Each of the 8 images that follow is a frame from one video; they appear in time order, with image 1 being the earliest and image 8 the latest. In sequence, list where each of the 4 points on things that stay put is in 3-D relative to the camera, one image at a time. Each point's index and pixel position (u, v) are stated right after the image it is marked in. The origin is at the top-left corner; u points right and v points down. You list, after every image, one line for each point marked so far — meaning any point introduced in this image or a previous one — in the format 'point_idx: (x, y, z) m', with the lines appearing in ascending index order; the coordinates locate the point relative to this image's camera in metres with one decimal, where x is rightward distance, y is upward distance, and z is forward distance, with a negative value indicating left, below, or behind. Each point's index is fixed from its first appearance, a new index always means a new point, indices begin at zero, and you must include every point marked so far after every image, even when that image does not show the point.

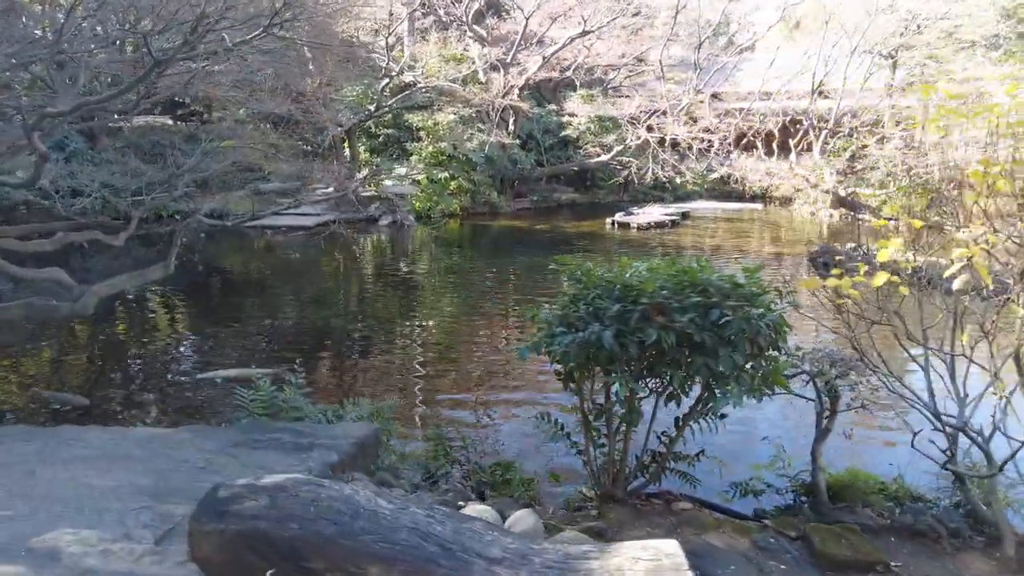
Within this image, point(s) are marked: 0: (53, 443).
0: (-1.5, -0.5, +2.1) m
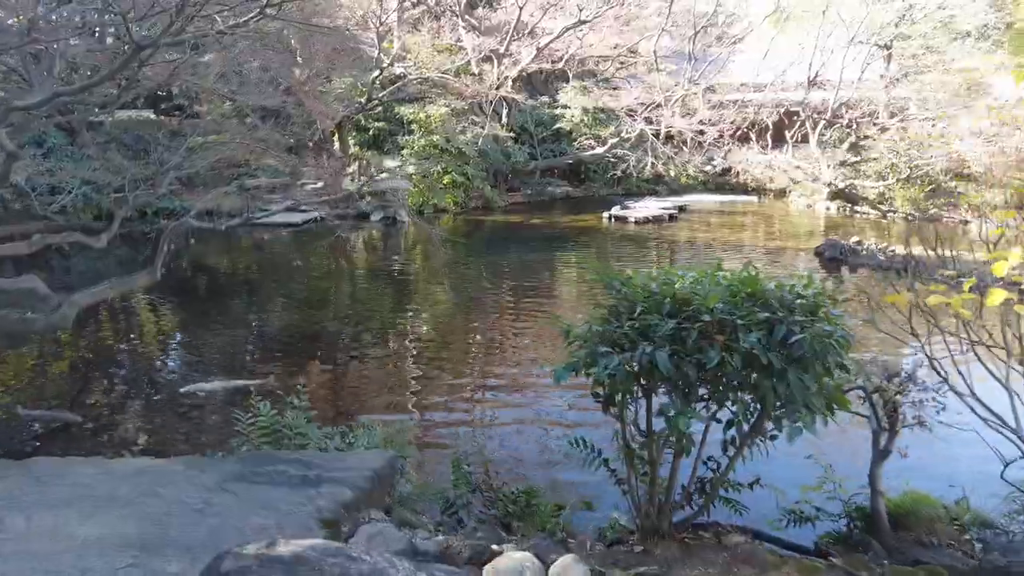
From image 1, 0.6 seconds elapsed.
0: (-1.4, -0.6, +1.9) m
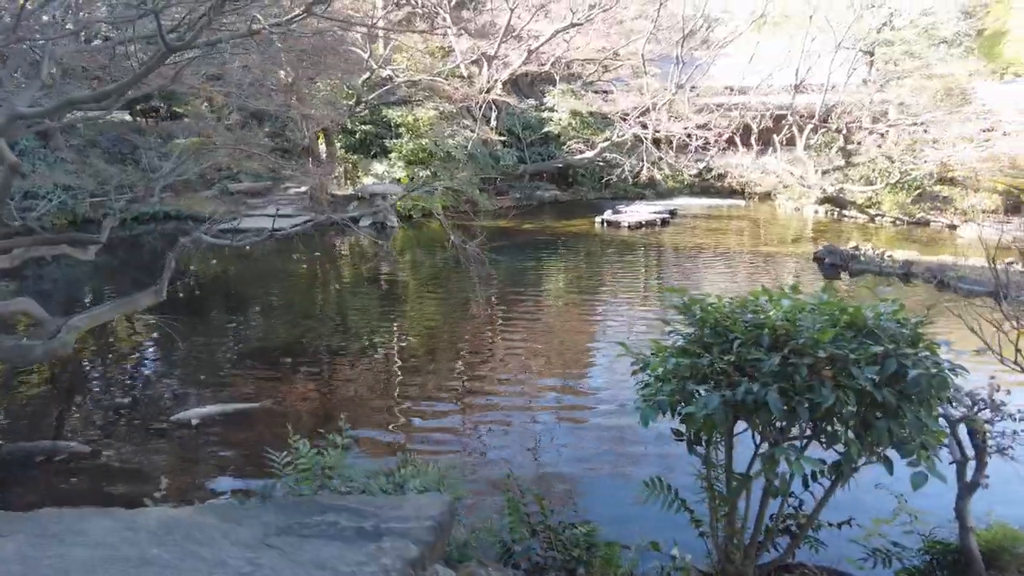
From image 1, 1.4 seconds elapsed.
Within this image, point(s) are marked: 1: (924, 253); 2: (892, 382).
0: (-1.2, -0.7, +1.7) m
1: (+6.7, +0.5, +10.3) m
2: (+0.9, -0.2, +1.5) m
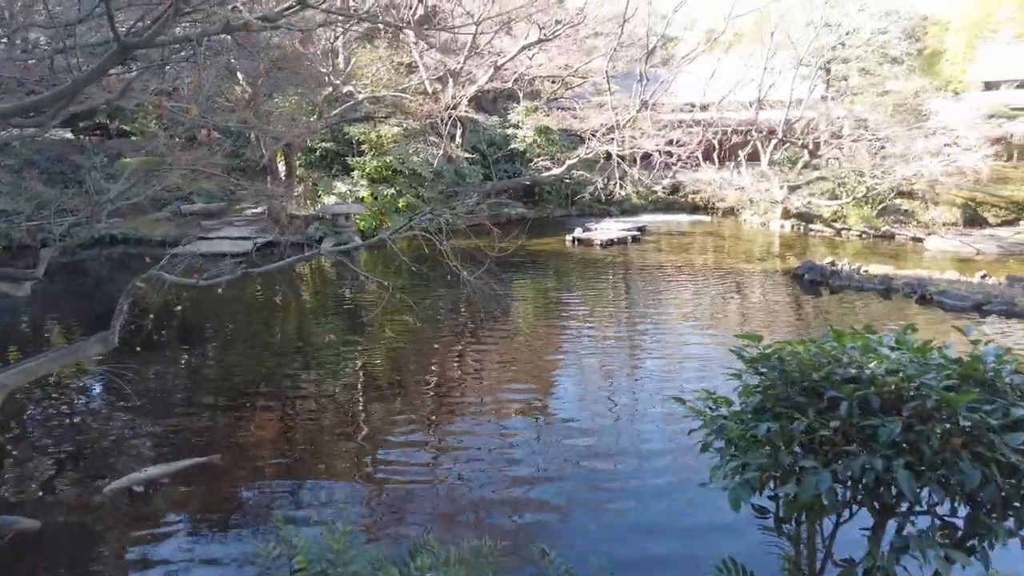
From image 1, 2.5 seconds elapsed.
0: (-1.1, -0.8, +1.3) m
1: (+6.3, +0.3, +10.4) m
2: (+1.0, -0.3, +1.2) m
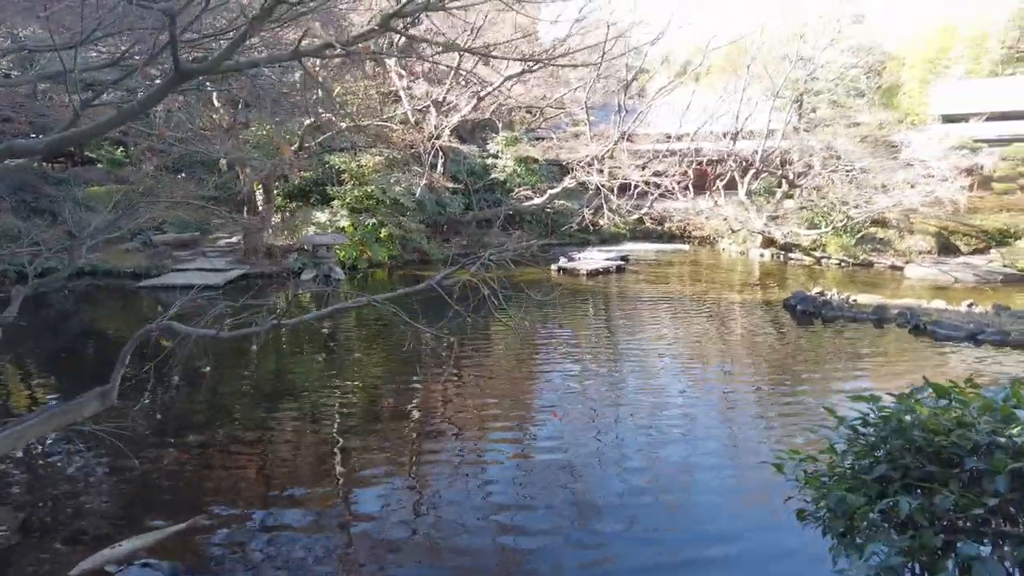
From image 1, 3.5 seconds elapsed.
0: (-0.9, -0.9, +1.0) m
1: (+6.0, -0.1, +10.5) m
2: (+1.2, -0.4, +1.1) m
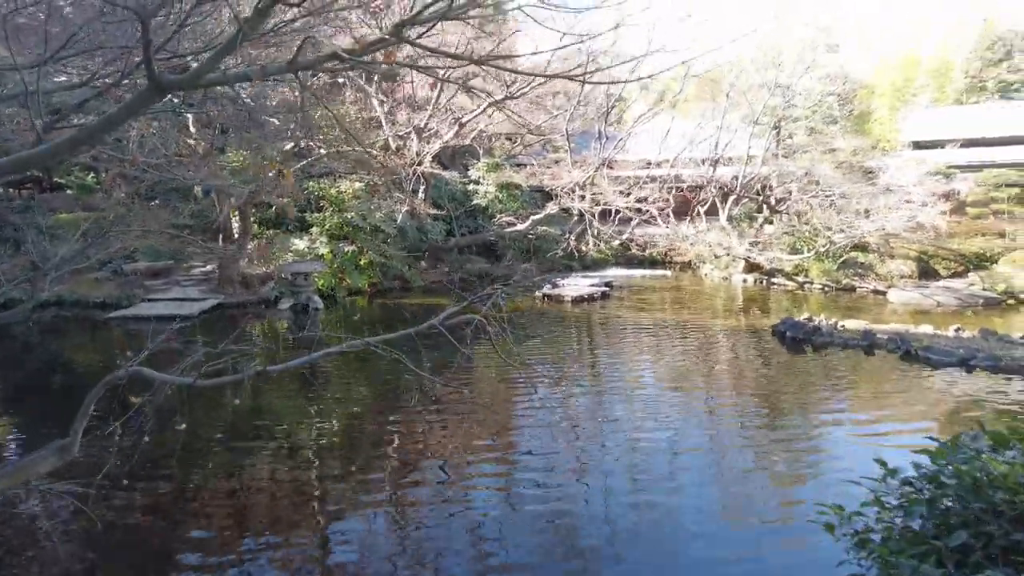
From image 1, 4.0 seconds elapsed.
0: (-0.8, -1.0, +0.8) m
1: (+5.8, -0.5, +10.5) m
2: (+1.3, -0.5, +1.0) m
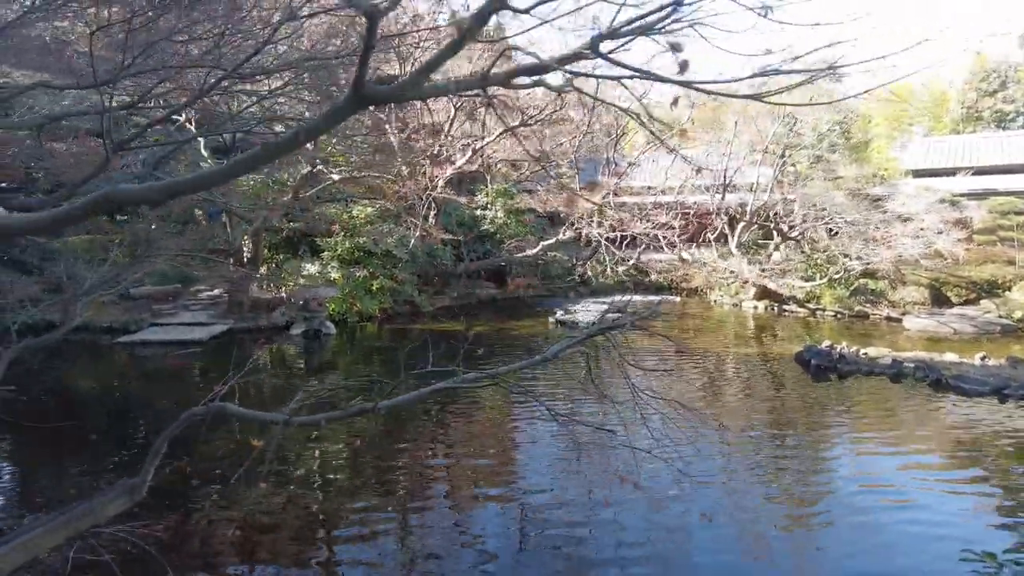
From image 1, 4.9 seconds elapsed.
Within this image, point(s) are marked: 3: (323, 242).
0: (-0.5, -1.0, +0.6) m
1: (+6.0, -1.0, +10.5) m
2: (+1.6, -0.5, +0.9) m
3: (-3.5, +0.8, +11.9) m
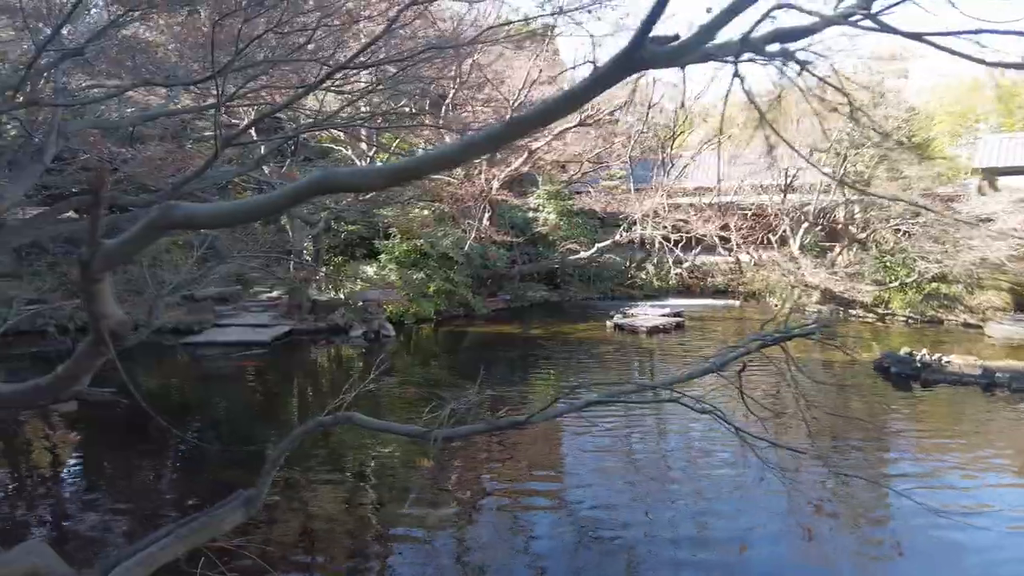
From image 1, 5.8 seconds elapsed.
0: (-0.3, -1.0, +0.5) m
1: (+6.9, -1.0, +9.9) m
2: (+1.9, -0.5, +0.6) m
3: (-2.5, +0.8, +12.0) m
